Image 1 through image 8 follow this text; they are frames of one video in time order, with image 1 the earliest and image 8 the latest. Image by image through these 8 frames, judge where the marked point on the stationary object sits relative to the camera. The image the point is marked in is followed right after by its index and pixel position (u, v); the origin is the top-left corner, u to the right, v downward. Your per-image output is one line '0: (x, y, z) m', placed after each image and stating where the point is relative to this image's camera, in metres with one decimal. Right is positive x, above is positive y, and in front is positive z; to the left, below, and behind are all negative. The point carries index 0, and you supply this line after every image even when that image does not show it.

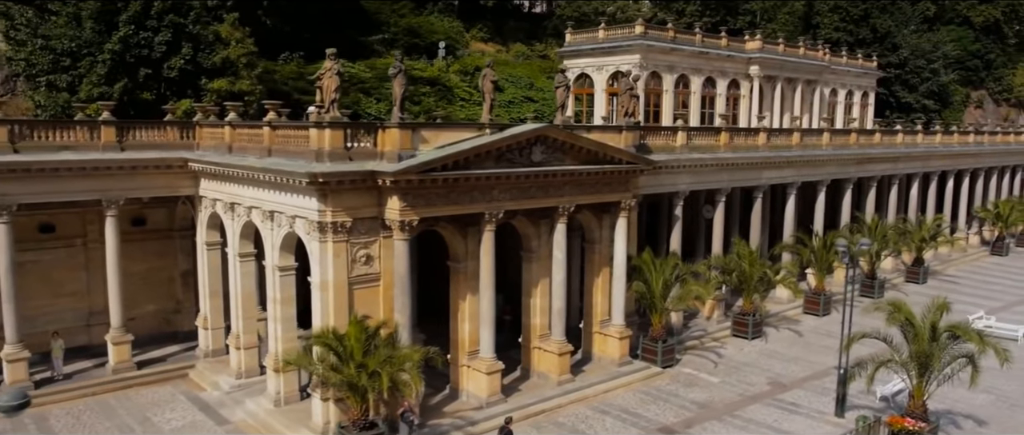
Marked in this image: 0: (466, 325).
0: (-1.1, -2.7, +19.5) m
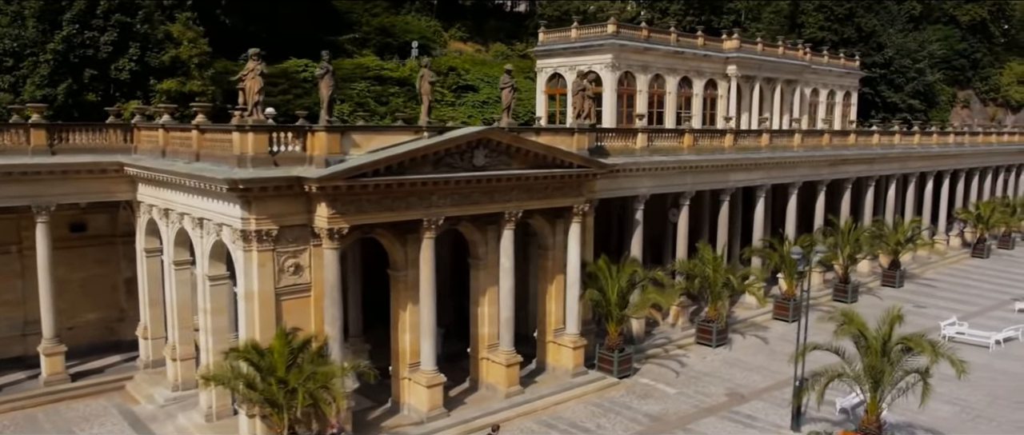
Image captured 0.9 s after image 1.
0: (-2.5, -2.8, +18.7) m
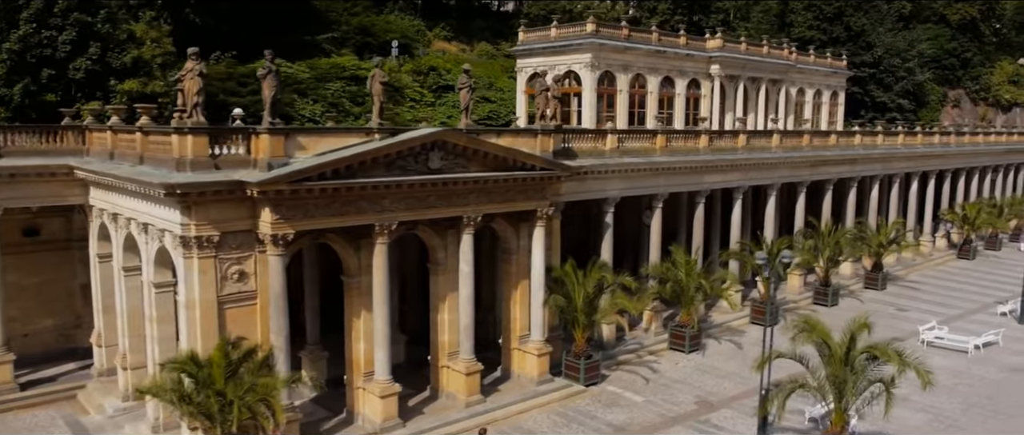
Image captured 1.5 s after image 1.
0: (-3.5, -2.9, +18.2) m
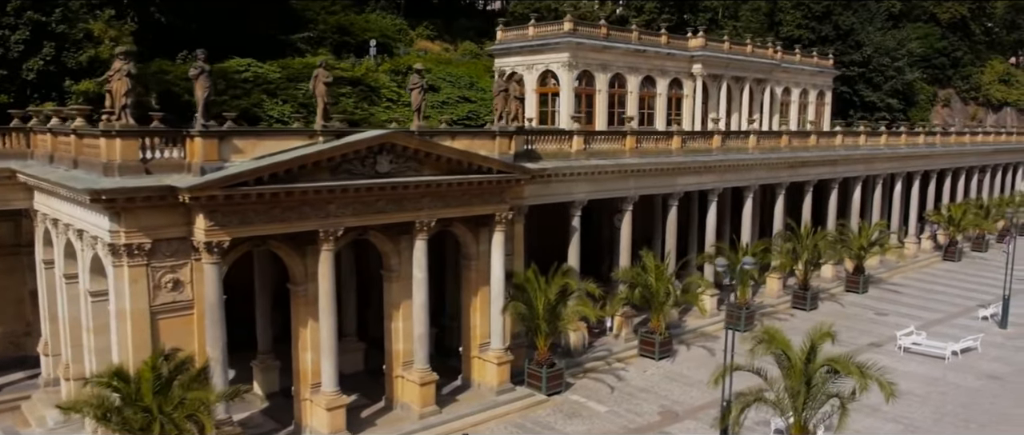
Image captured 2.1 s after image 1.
0: (-4.5, -3.0, +17.5) m
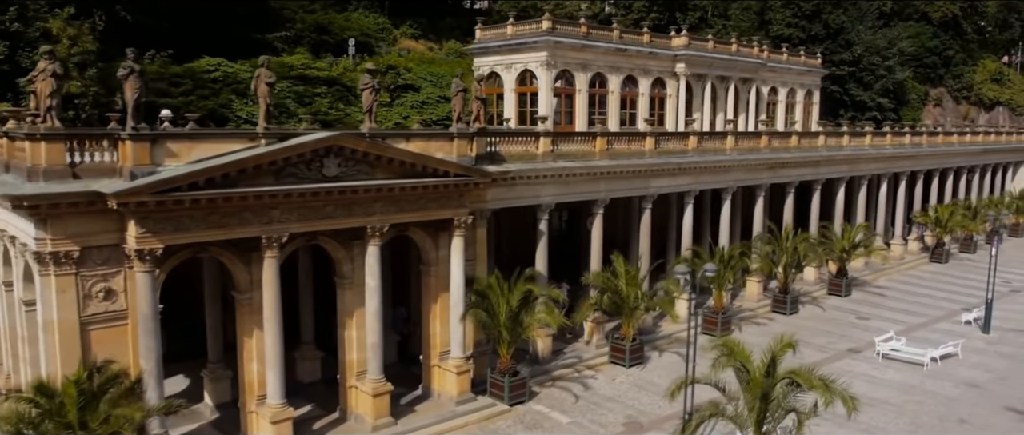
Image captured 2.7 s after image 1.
0: (-5.5, -3.2, +16.9) m
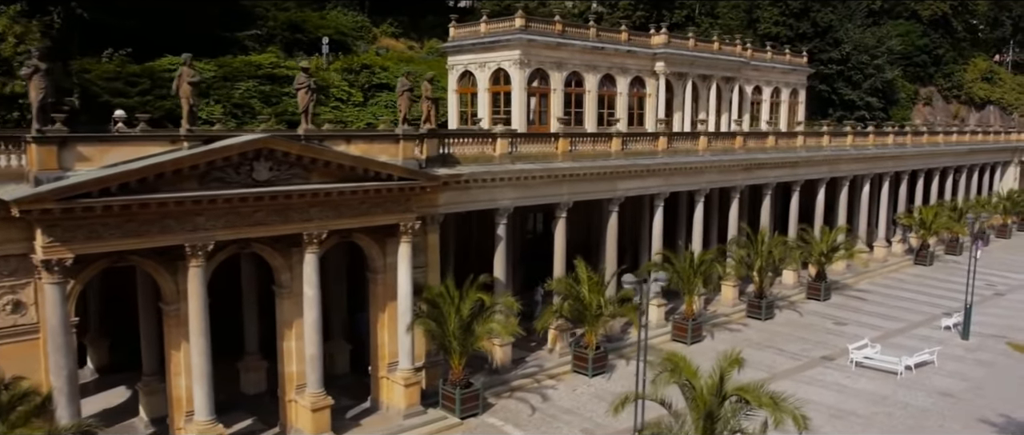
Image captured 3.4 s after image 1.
0: (-6.7, -3.3, +16.0) m
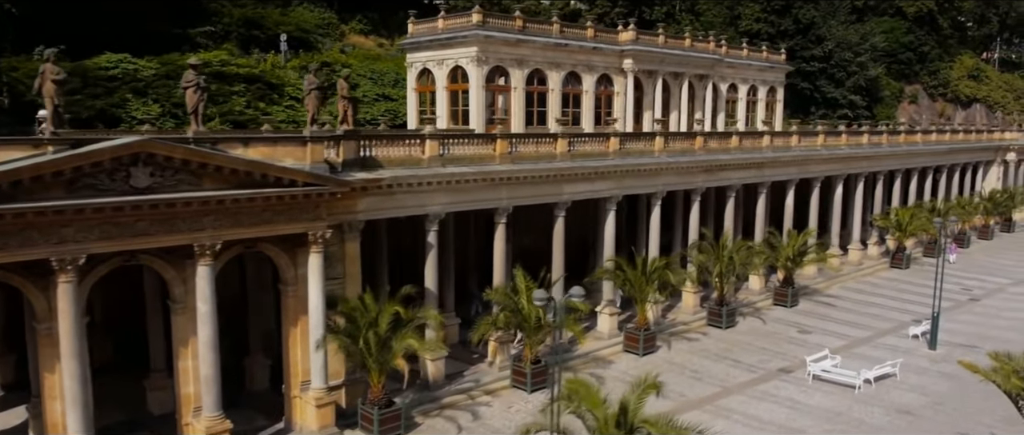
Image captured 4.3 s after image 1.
0: (-8.5, -3.5, +14.7) m
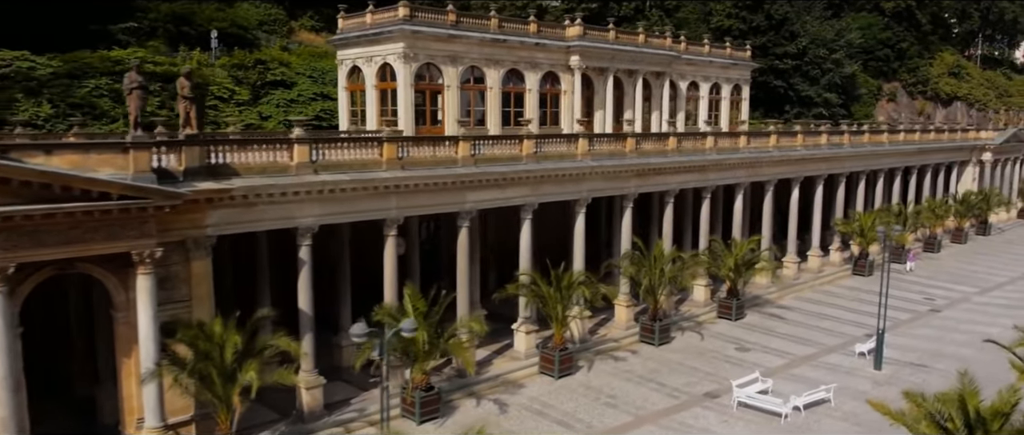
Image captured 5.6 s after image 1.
0: (-11.2, -3.8, +12.6) m
